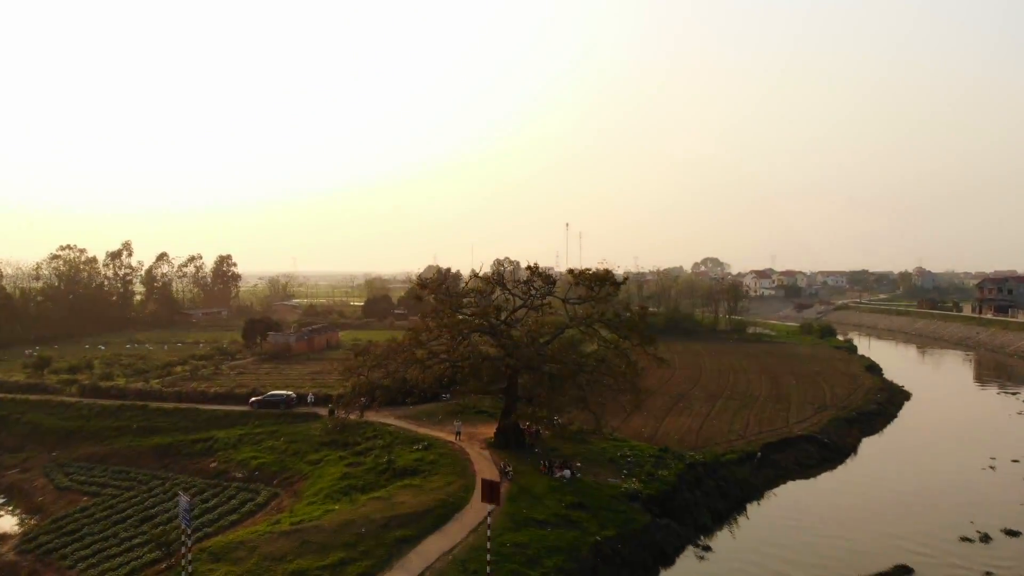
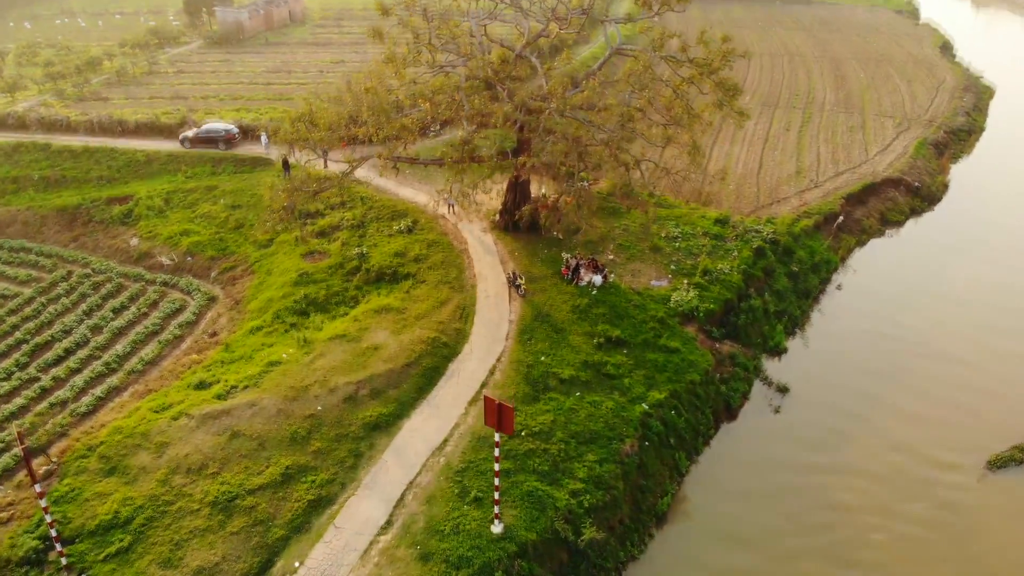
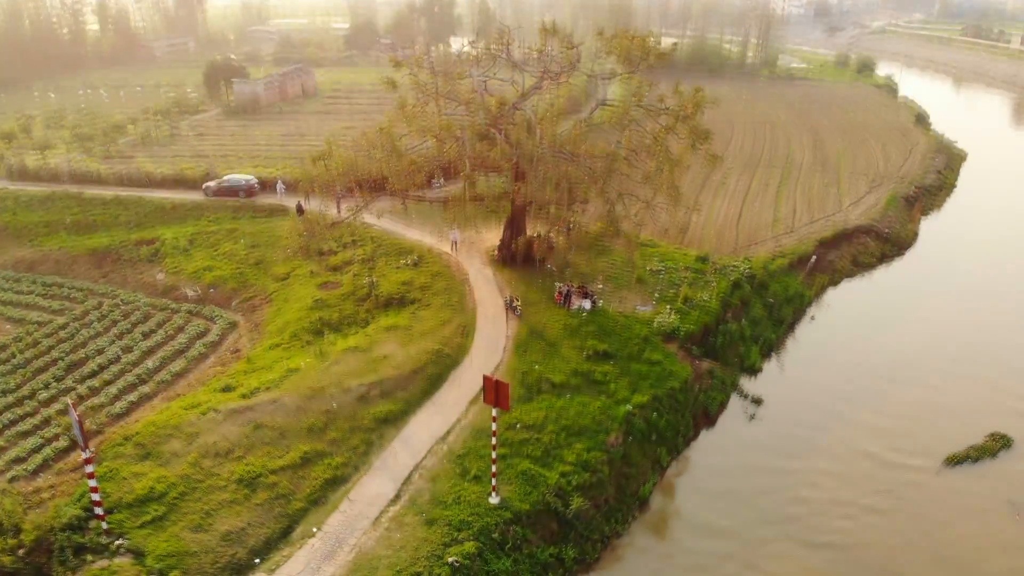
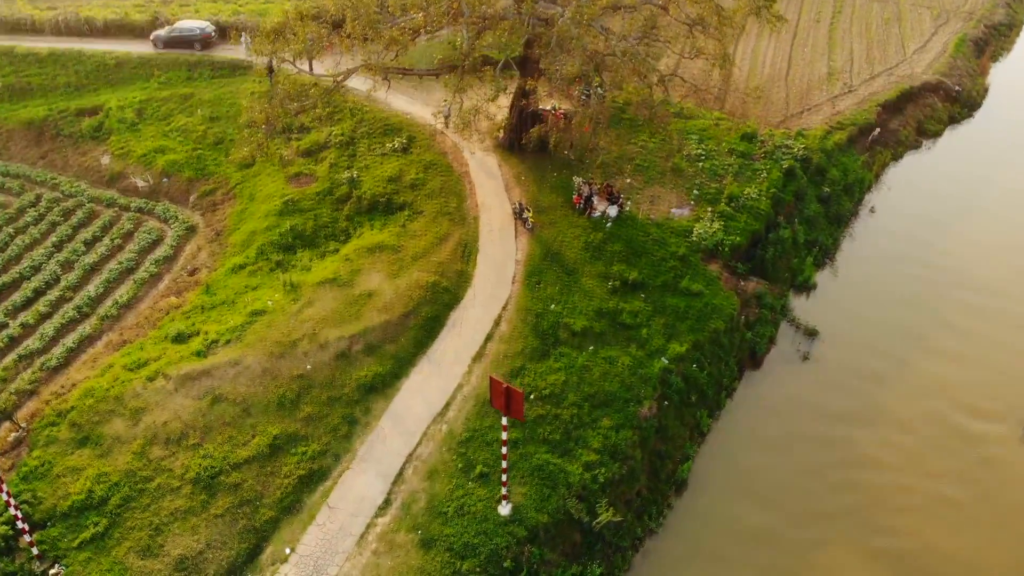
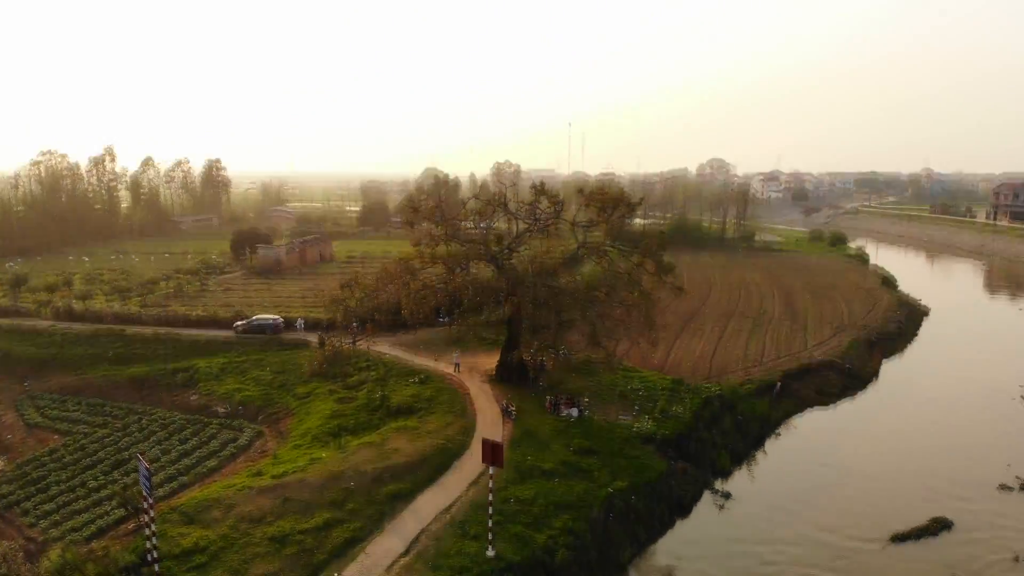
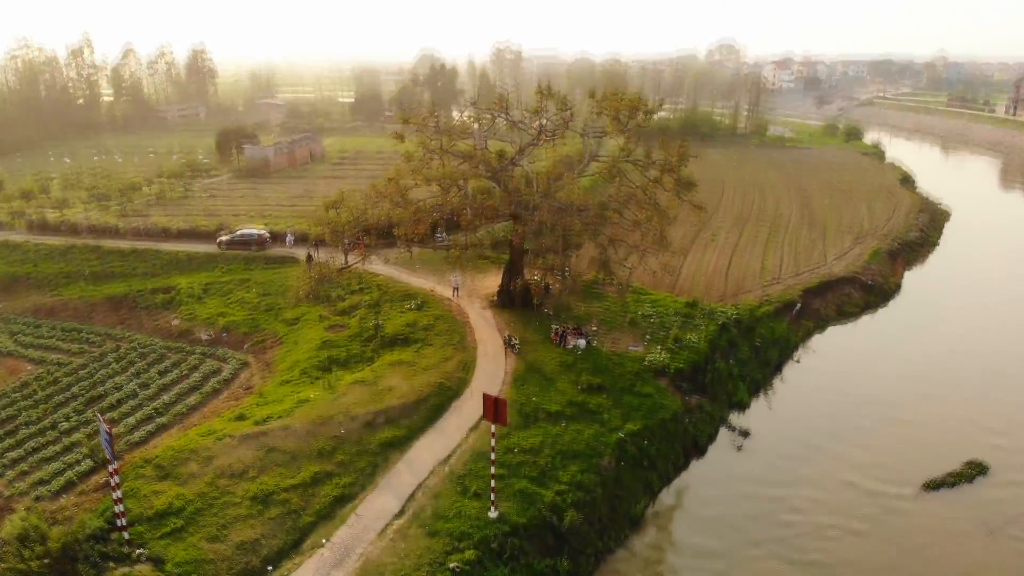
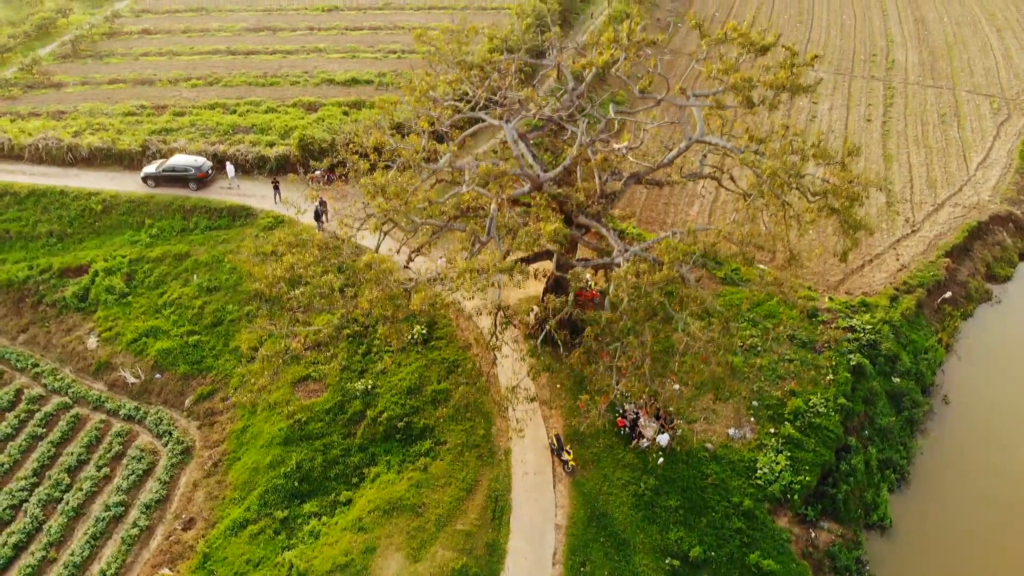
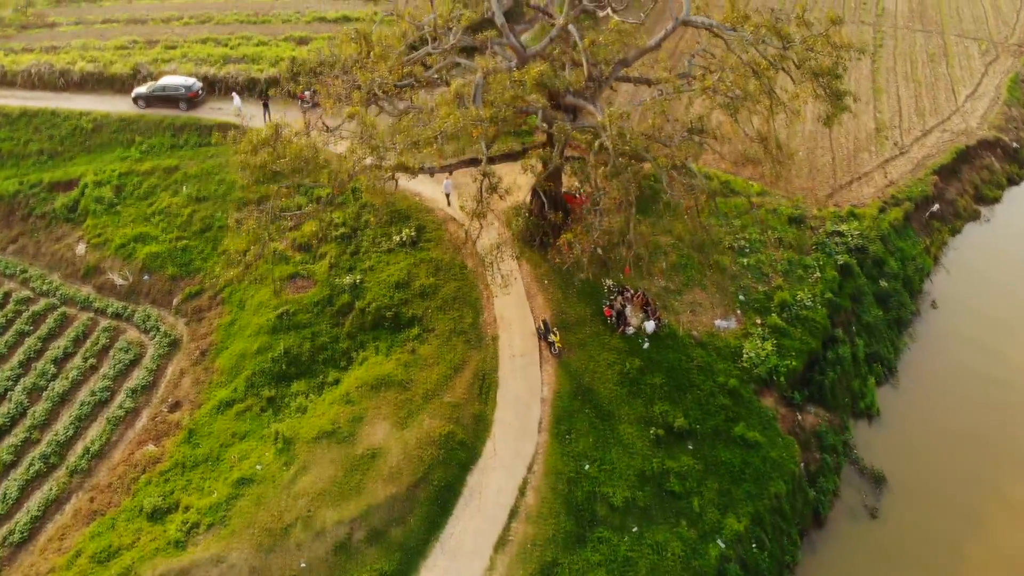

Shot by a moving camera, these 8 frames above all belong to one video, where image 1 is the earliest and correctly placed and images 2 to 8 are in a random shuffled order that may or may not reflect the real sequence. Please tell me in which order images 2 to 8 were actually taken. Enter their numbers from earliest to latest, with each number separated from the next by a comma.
5, 6, 3, 2, 4, 8, 7
